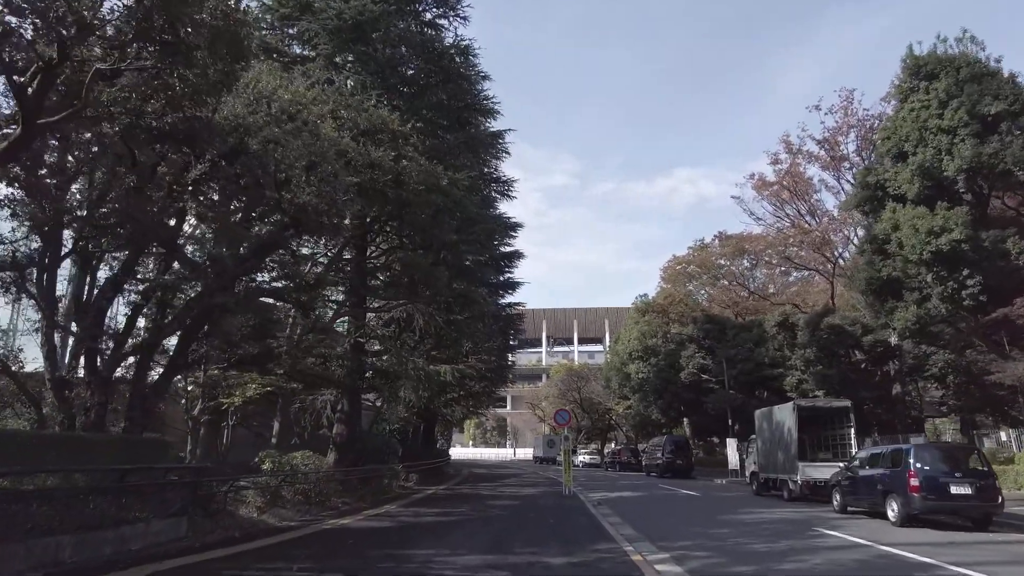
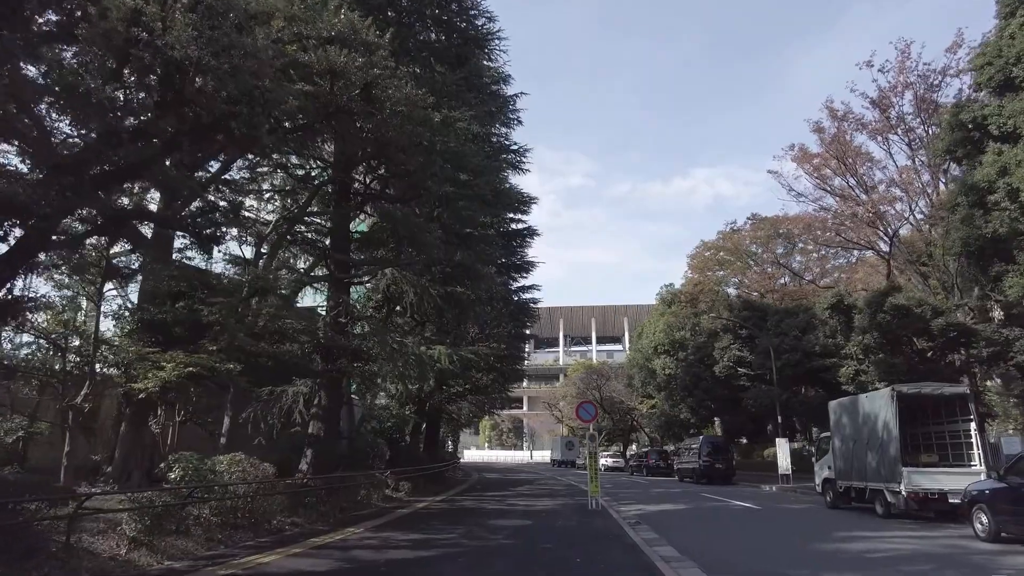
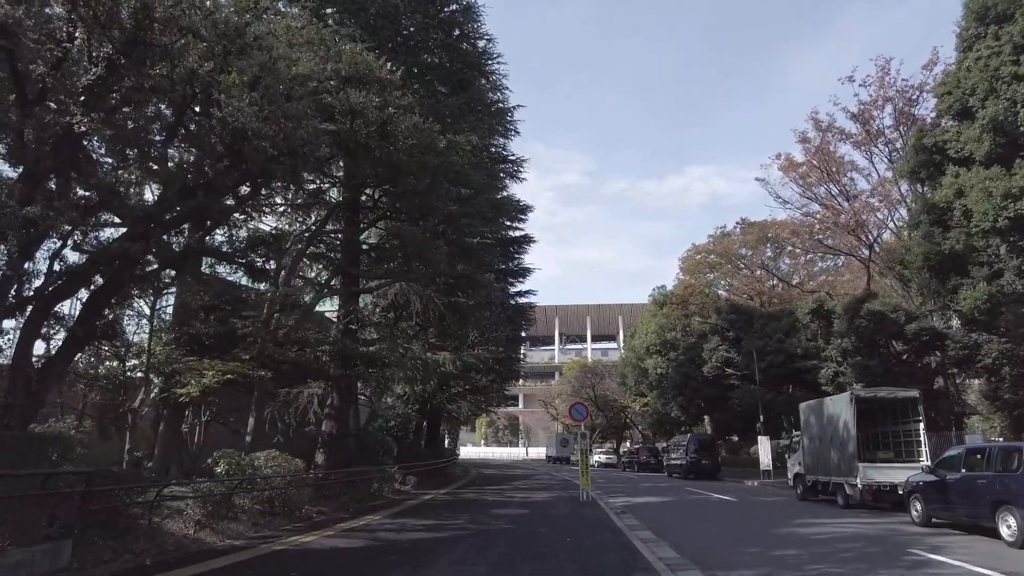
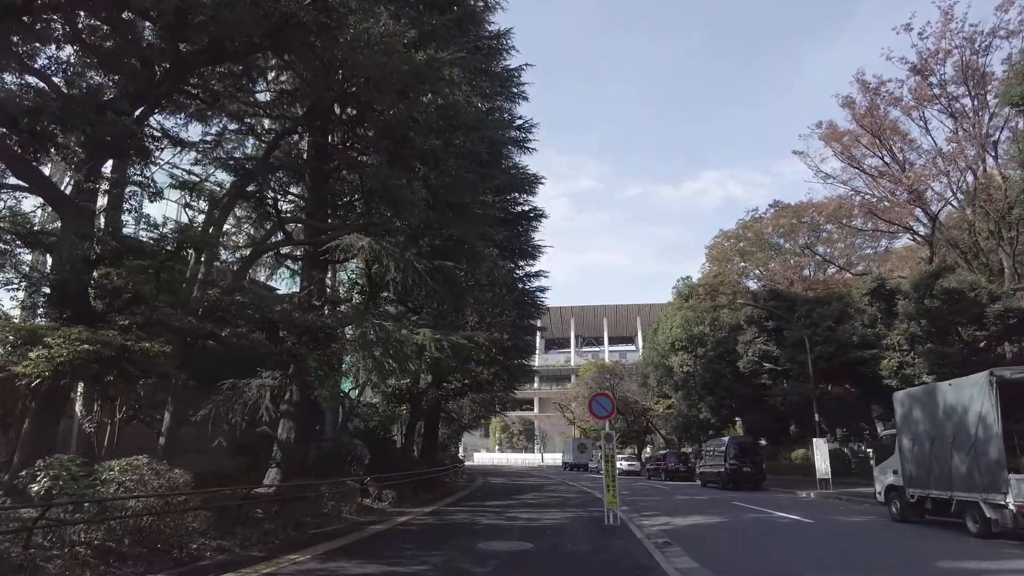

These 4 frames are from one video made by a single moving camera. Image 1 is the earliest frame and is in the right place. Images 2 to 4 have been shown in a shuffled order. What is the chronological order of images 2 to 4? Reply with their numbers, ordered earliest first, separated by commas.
3, 2, 4
